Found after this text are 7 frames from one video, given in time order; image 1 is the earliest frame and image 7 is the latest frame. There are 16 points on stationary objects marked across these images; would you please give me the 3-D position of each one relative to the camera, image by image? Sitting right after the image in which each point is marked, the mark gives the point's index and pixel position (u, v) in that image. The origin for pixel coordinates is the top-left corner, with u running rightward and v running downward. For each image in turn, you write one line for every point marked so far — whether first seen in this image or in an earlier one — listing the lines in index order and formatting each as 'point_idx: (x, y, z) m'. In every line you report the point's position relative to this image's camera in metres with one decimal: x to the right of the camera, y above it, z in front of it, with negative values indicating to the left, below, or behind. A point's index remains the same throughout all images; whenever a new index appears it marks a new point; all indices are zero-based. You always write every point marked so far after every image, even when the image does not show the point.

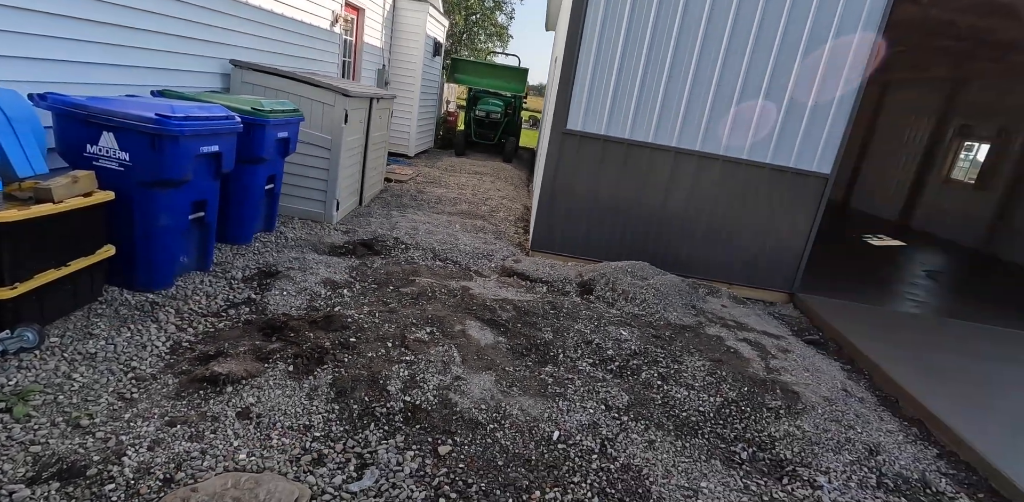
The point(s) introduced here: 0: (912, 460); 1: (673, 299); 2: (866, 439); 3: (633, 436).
0: (+2.0, -1.0, +2.7) m
1: (+1.2, -0.4, +3.9) m
2: (+1.8, -0.9, +2.7) m
3: (+0.5, -0.8, +2.3) m
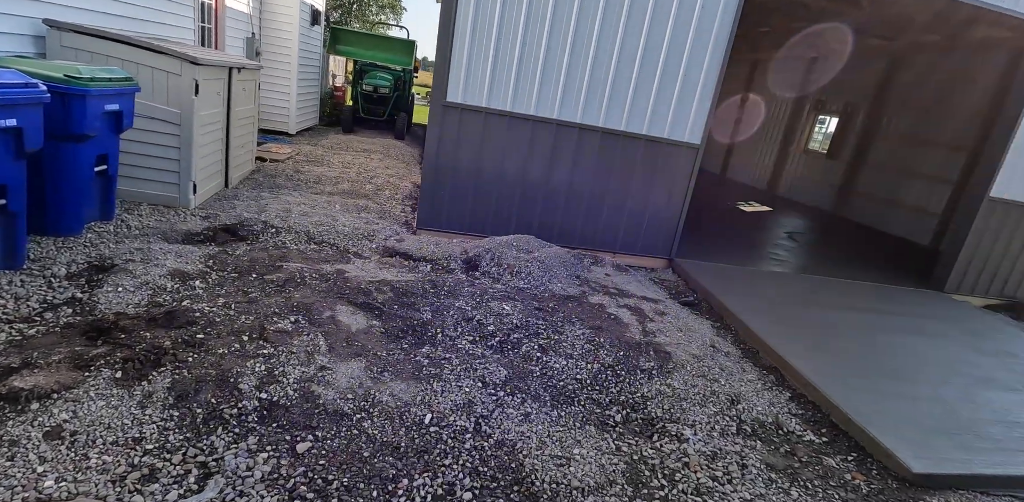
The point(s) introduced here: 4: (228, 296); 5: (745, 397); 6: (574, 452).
0: (+1.4, -0.8, +2.9) m
1: (+0.3, -0.1, +4.0) m
2: (+1.2, -0.8, +2.9) m
3: (0.0, -0.7, +2.3) m
4: (-1.5, -0.2, +2.8) m
5: (+1.3, -0.8, +2.9) m
6: (+0.2, -0.8, +2.1) m
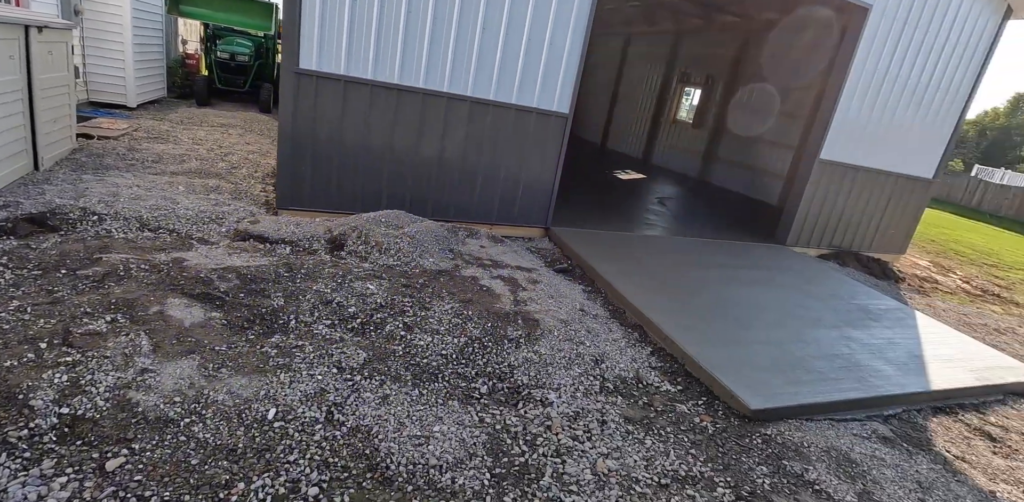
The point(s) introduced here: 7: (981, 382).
0: (+0.7, -0.6, +3.1) m
1: (-0.6, 0.0, +3.9) m
2: (+0.4, -0.6, +3.0) m
3: (-0.6, -0.6, +2.2) m
4: (-2.1, -0.2, +2.3) m
5: (+0.5, -0.6, +3.0) m
6: (-0.3, -0.7, +2.1) m
7: (+3.3, -0.9, +3.7) m
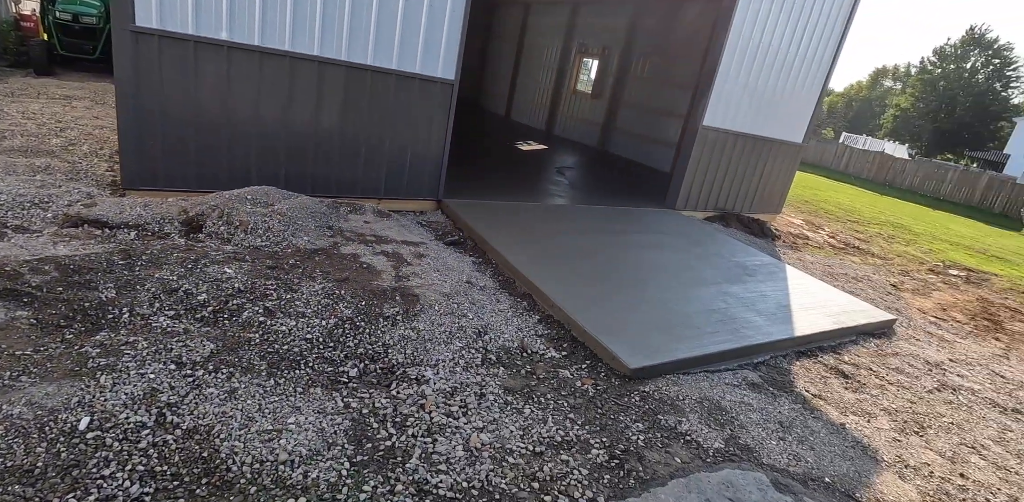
0: (0.0, -0.5, +3.0) m
1: (-1.4, +0.2, +3.6) m
2: (-0.2, -0.4, +2.9) m
3: (-1.1, -0.5, +1.9) m
4: (-2.7, -0.2, +1.8) m
5: (-0.1, -0.4, +3.0) m
6: (-0.8, -0.6, +1.9) m
7: (+2.5, -0.6, +4.0) m
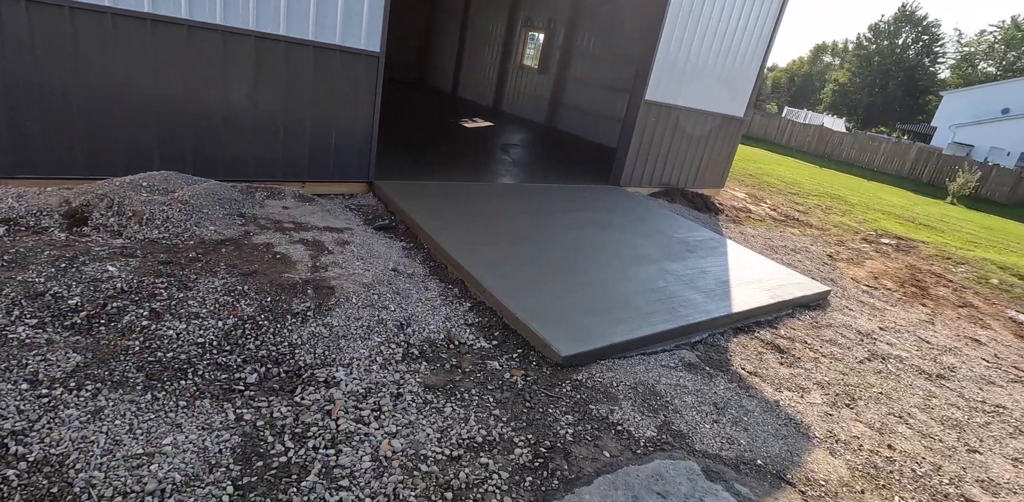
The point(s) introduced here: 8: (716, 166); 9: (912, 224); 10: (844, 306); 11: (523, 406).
0: (-0.4, -0.4, +2.8) m
1: (-1.8, +0.2, +3.3) m
2: (-0.6, -0.3, +2.7) m
3: (-1.4, -0.5, +1.7) m
4: (-2.9, -0.2, +1.4) m
5: (-0.5, -0.3, +2.8) m
6: (-1.1, -0.6, +1.7) m
7: (+2.0, -0.4, +4.1) m
8: (+3.1, +1.3, +8.0) m
9: (+8.0, +0.5, +10.6) m
10: (+3.0, -0.5, +4.8) m
11: (+0.1, -0.7, +2.3) m
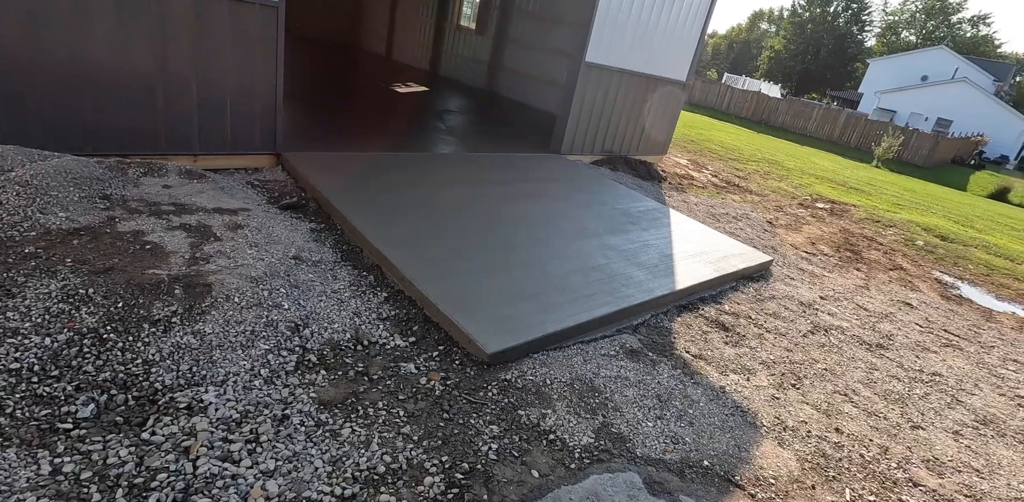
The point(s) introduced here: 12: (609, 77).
0: (-0.7, -0.3, +2.4) m
1: (-2.3, +0.3, +2.7) m
2: (-0.9, -0.3, +2.3) m
3: (-1.6, -0.5, +1.2) m
4: (-3.2, -0.3, +0.8) m
5: (-0.9, -0.3, +2.4) m
6: (-1.3, -0.6, +1.2) m
7: (+1.5, -0.2, +3.9) m
8: (+2.1, +1.7, +7.8) m
9: (+6.8, +1.3, +10.9) m
10: (+2.4, -0.2, +4.8) m
11: (-0.3, -0.6, +2.0) m
12: (+1.2, +2.1, +6.6) m
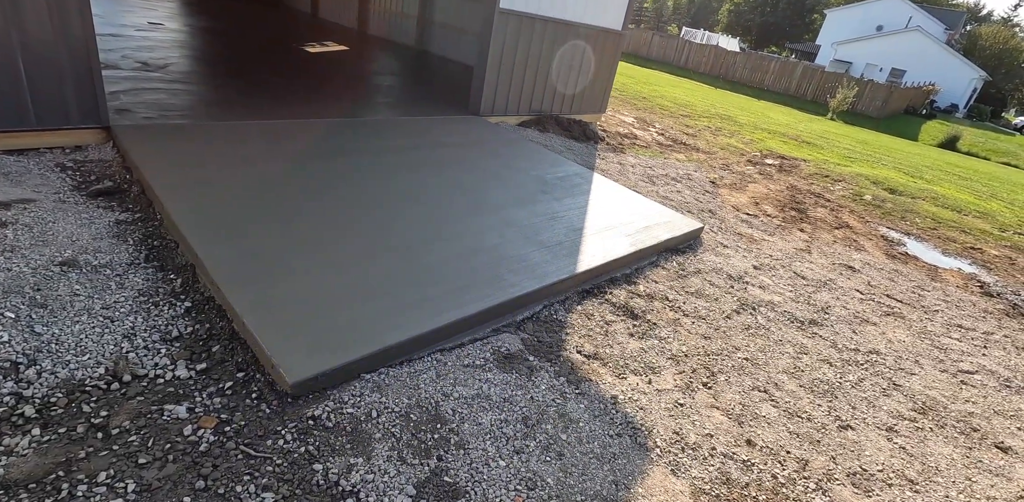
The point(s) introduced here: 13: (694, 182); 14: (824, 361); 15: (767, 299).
0: (-1.4, -0.3, +1.8) m
1: (-2.9, +0.2, +2.0) m
2: (-1.6, -0.3, +1.7) m
3: (-2.2, -0.7, +0.6) m
4: (-3.7, -0.6, +0.1) m
5: (-1.5, -0.3, +1.7) m
6: (-1.9, -0.7, +0.6) m
7: (+0.8, 0.0, +3.4) m
8: (+1.1, +2.2, +7.2) m
9: (+5.6, +2.2, +10.5) m
10: (+1.7, +0.1, +4.3) m
11: (-0.9, -0.6, +1.4) m
12: (+0.2, +2.5, +5.9) m
13: (+2.1, +0.8, +6.2) m
14: (+1.7, -0.6, +2.9) m
15: (+1.7, -0.3, +3.4) m
